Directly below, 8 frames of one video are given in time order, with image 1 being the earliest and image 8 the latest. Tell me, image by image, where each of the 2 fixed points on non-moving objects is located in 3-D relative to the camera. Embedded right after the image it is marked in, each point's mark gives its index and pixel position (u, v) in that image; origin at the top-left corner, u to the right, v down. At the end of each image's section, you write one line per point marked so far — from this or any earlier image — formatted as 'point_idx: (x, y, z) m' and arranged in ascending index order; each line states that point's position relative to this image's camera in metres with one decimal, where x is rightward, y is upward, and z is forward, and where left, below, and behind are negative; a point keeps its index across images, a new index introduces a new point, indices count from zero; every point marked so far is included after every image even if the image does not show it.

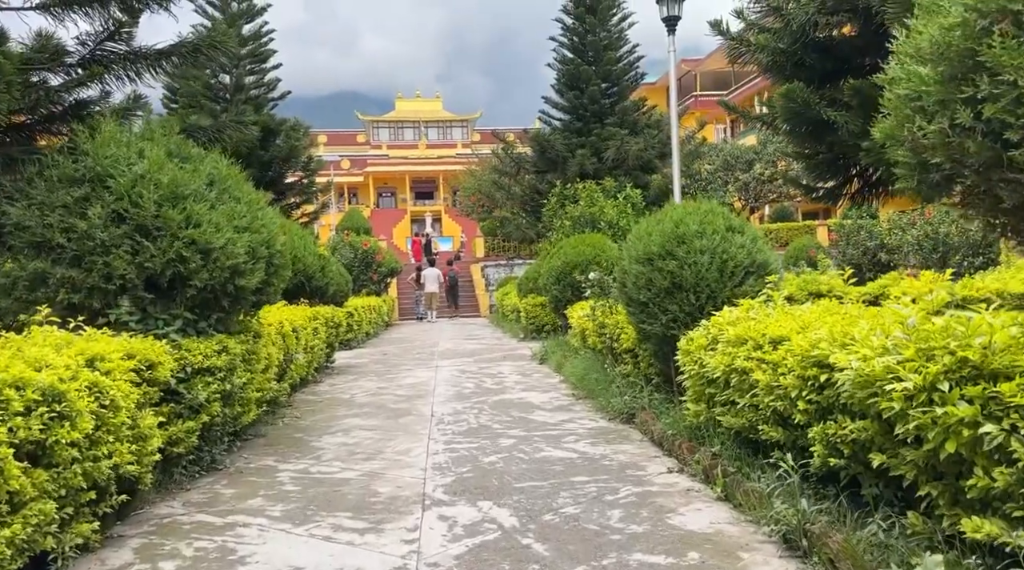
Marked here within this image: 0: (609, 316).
0: (+0.7, -0.2, +6.5) m
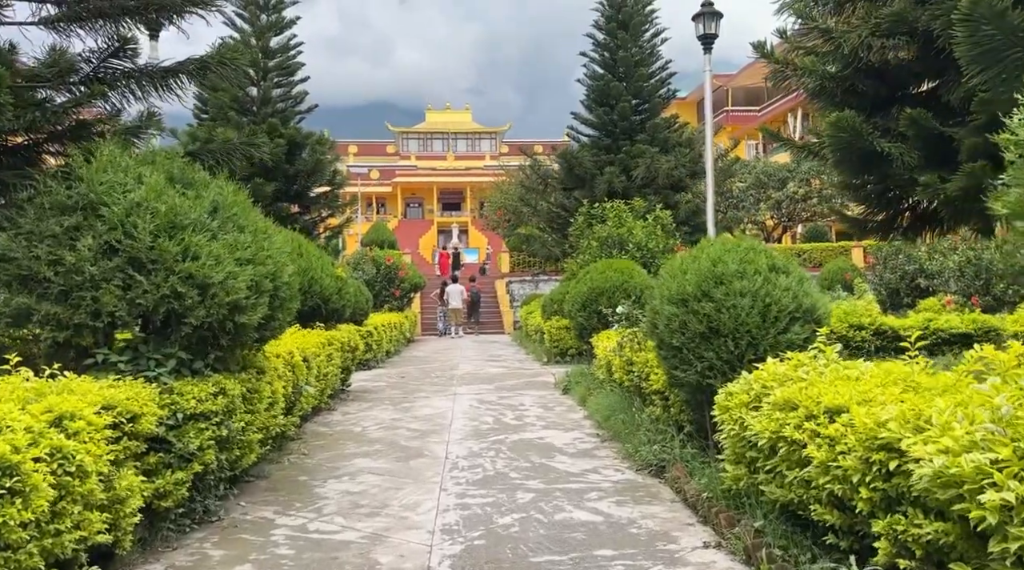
0: (+0.9, -0.5, +6.1) m
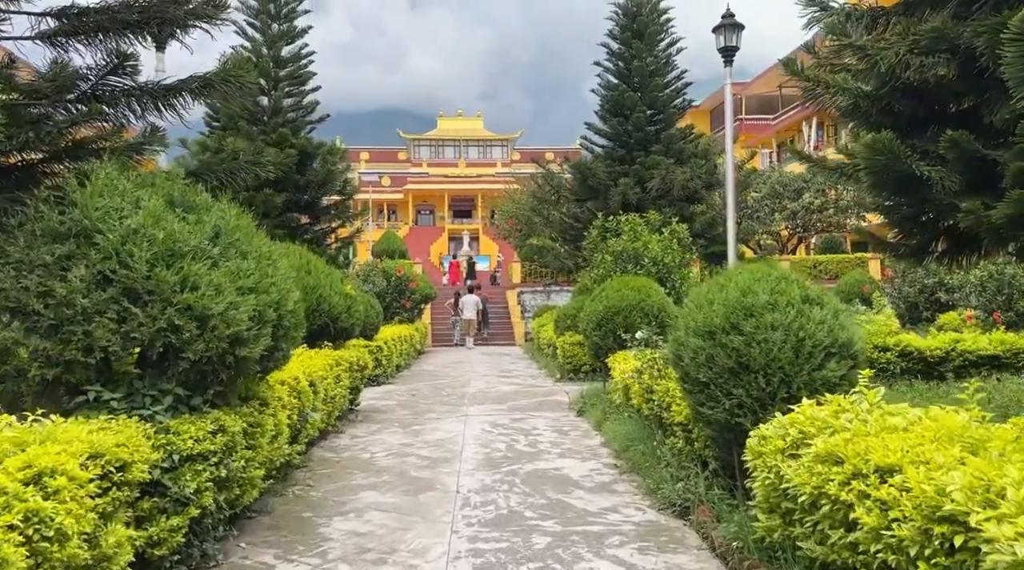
0: (+1.0, -0.6, +5.8) m
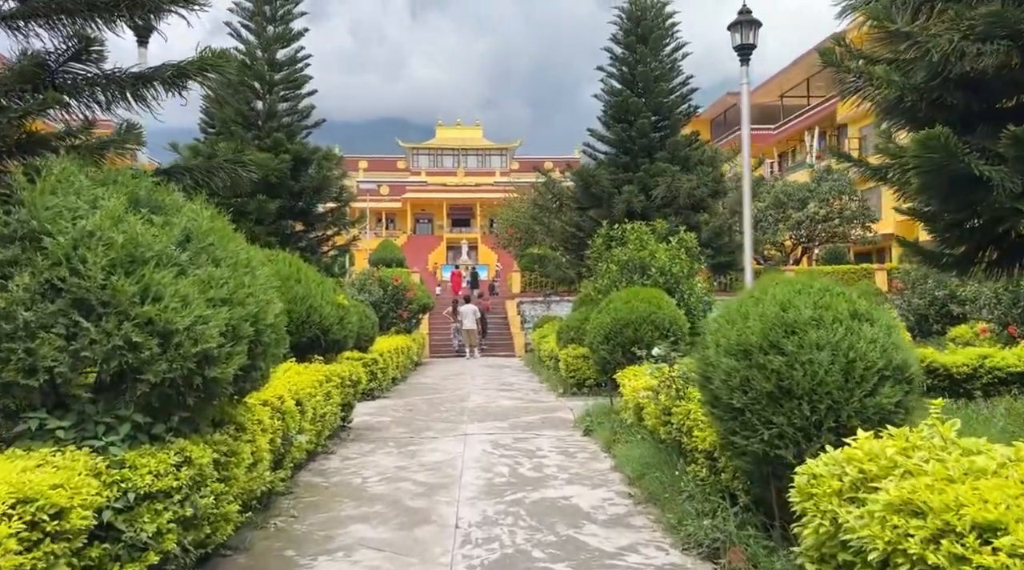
0: (+1.0, -0.7, +5.3) m
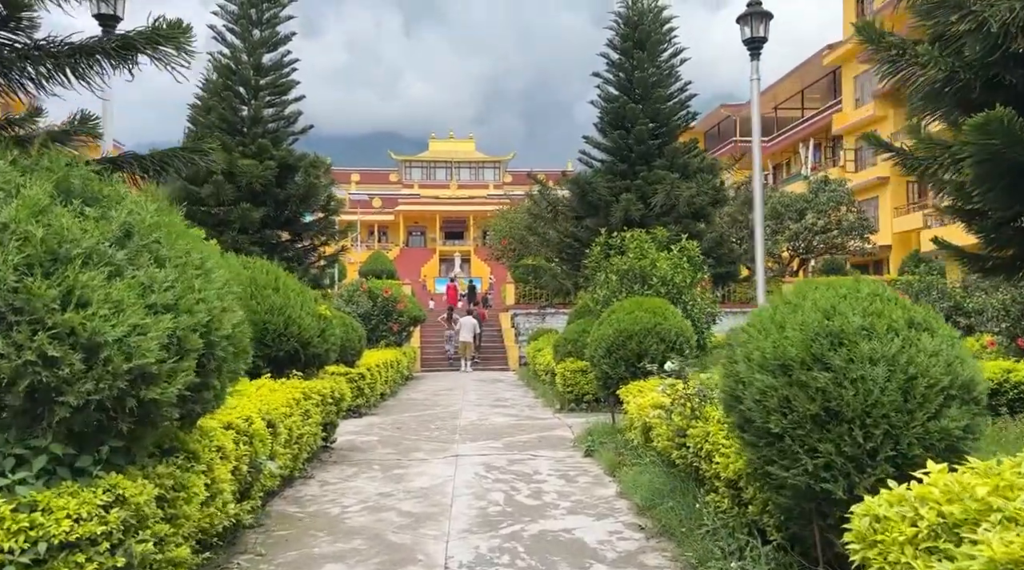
0: (+1.0, -0.7, +4.8) m
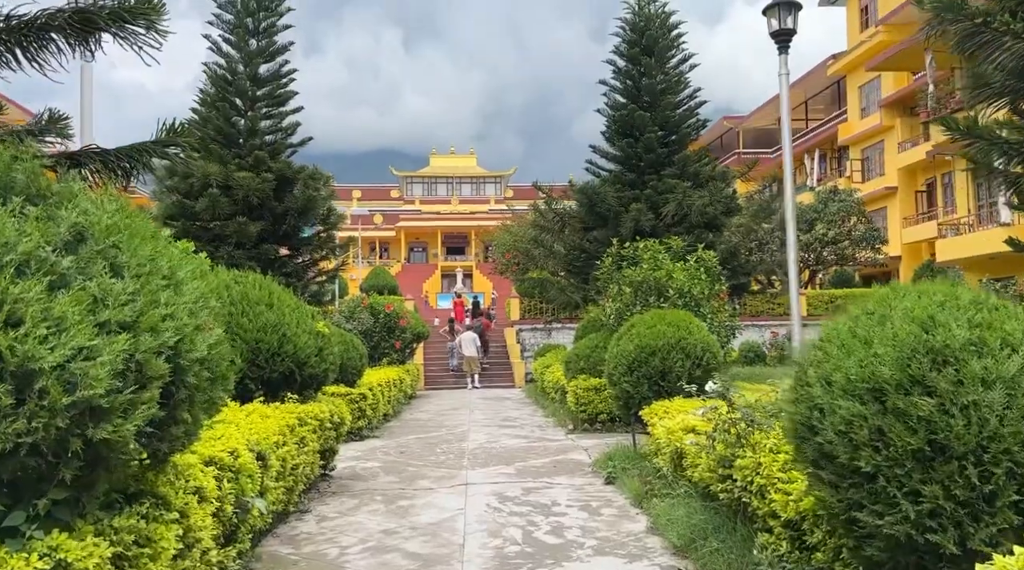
0: (+1.1, -0.8, +4.2) m
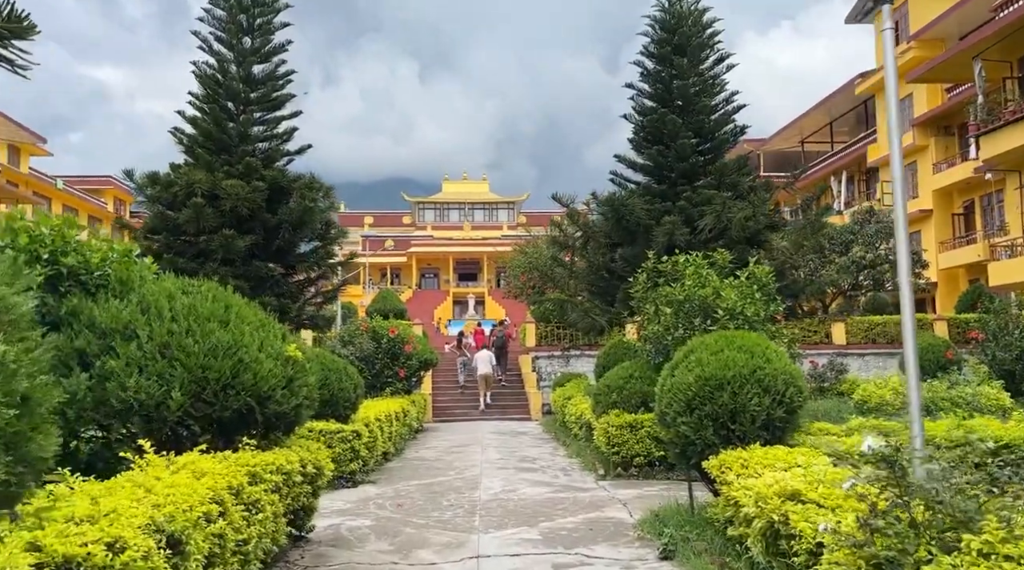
0: (+1.2, -0.8, +2.6) m
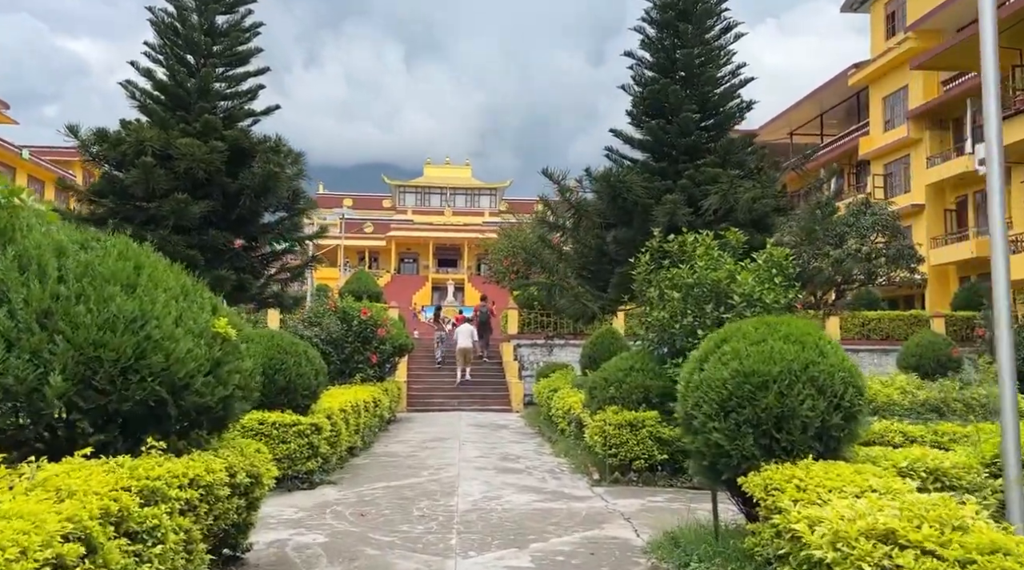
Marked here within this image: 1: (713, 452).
0: (+1.2, -0.7, +1.5) m
1: (+1.0, -0.8, +4.5) m
